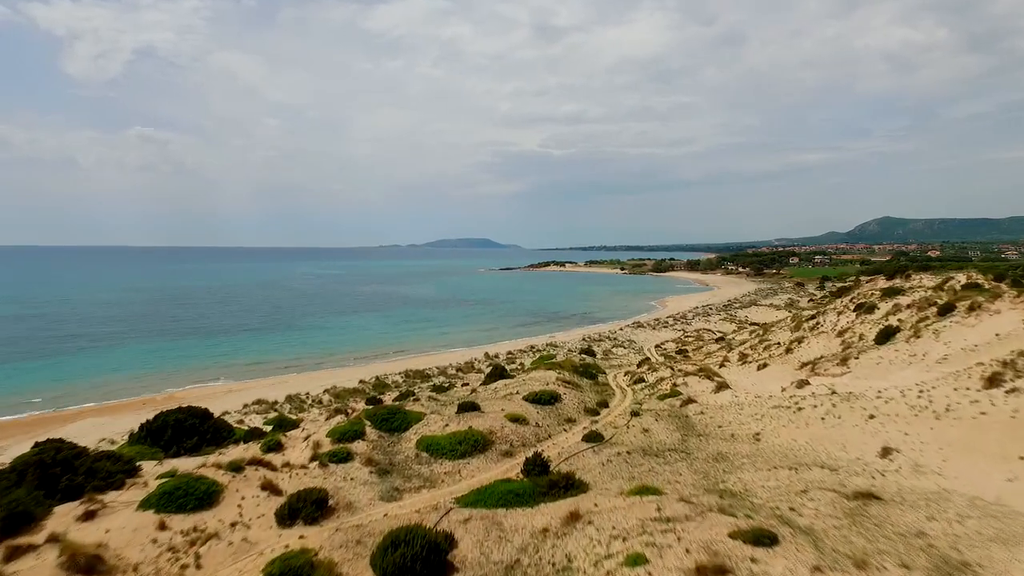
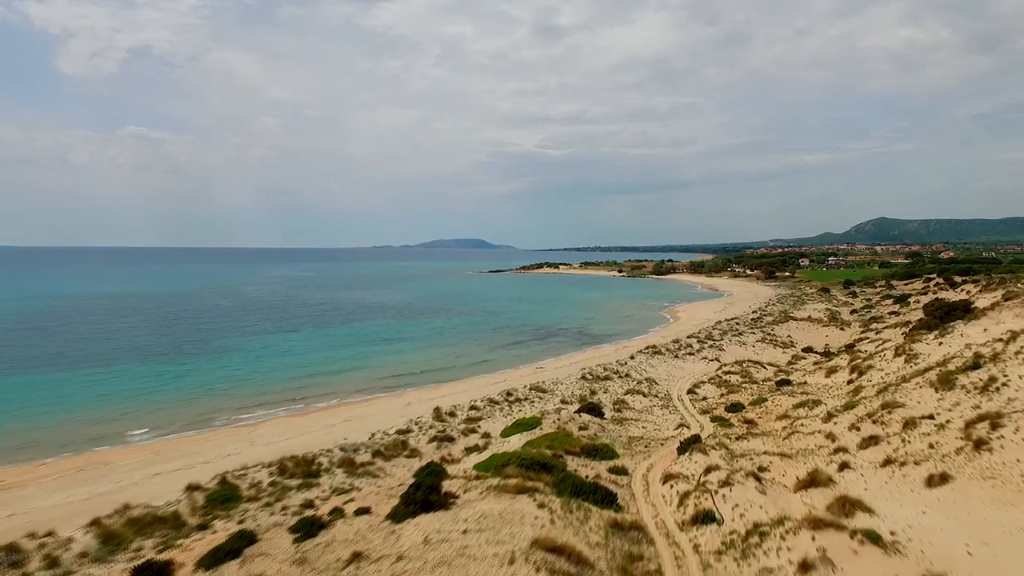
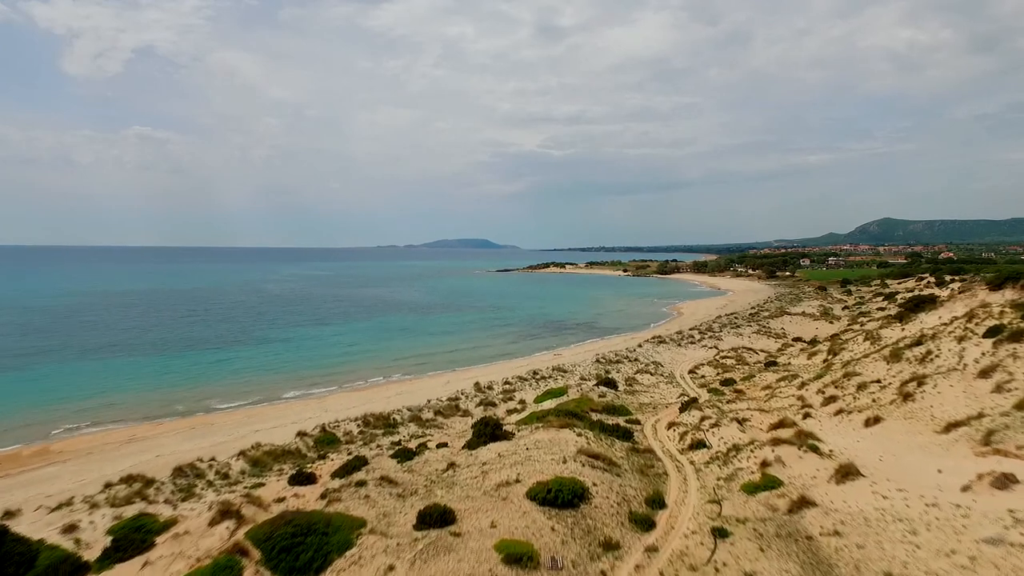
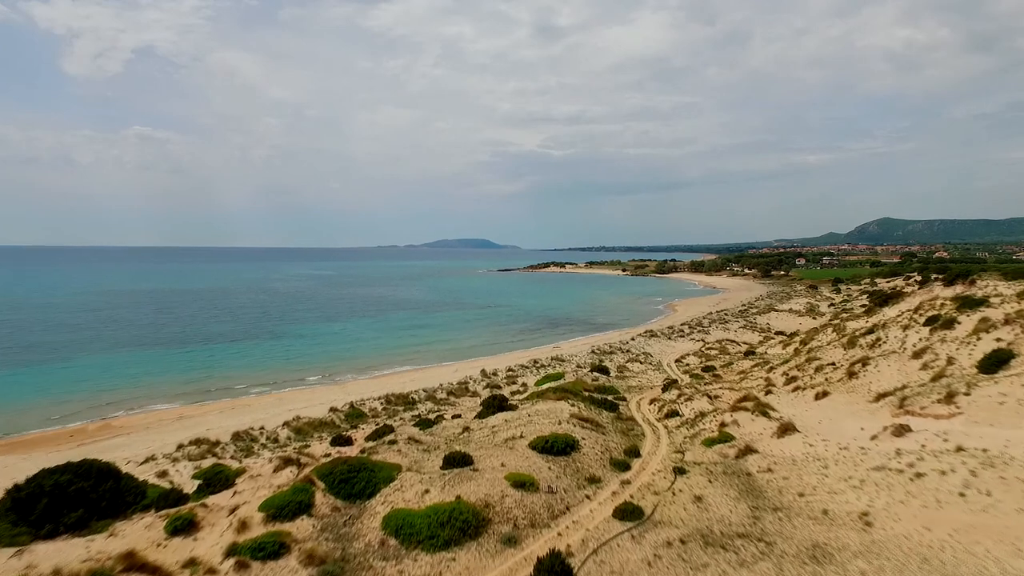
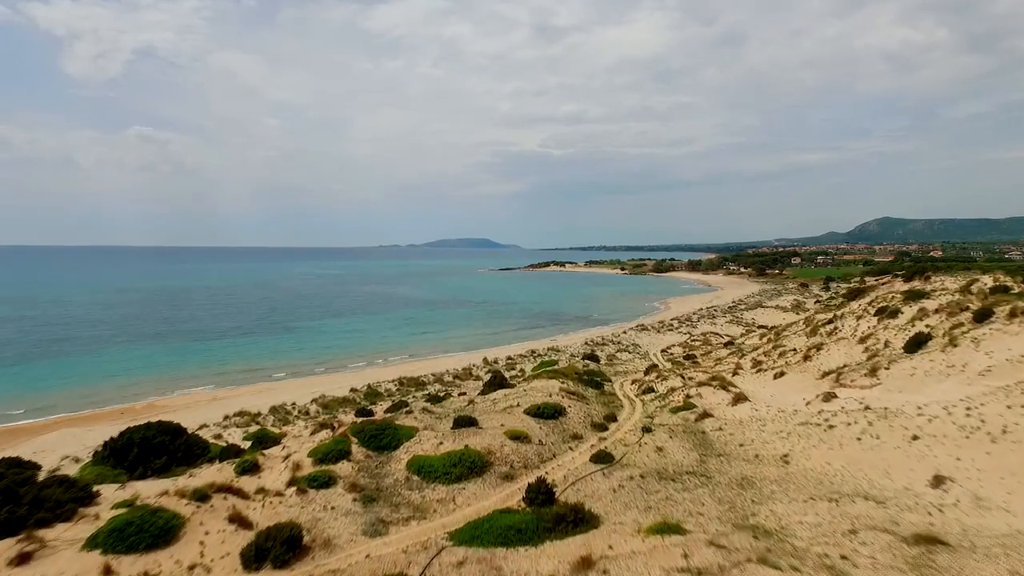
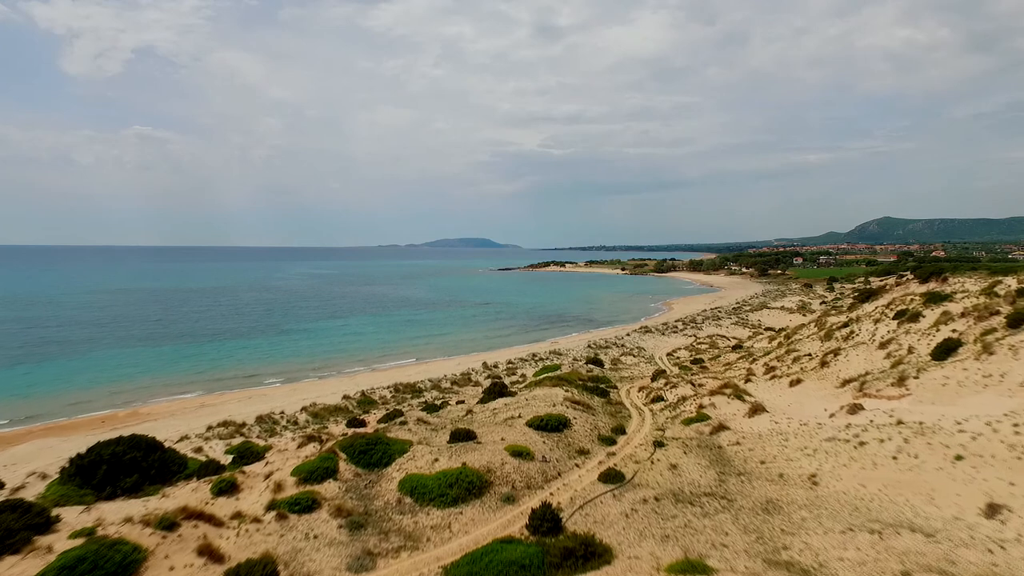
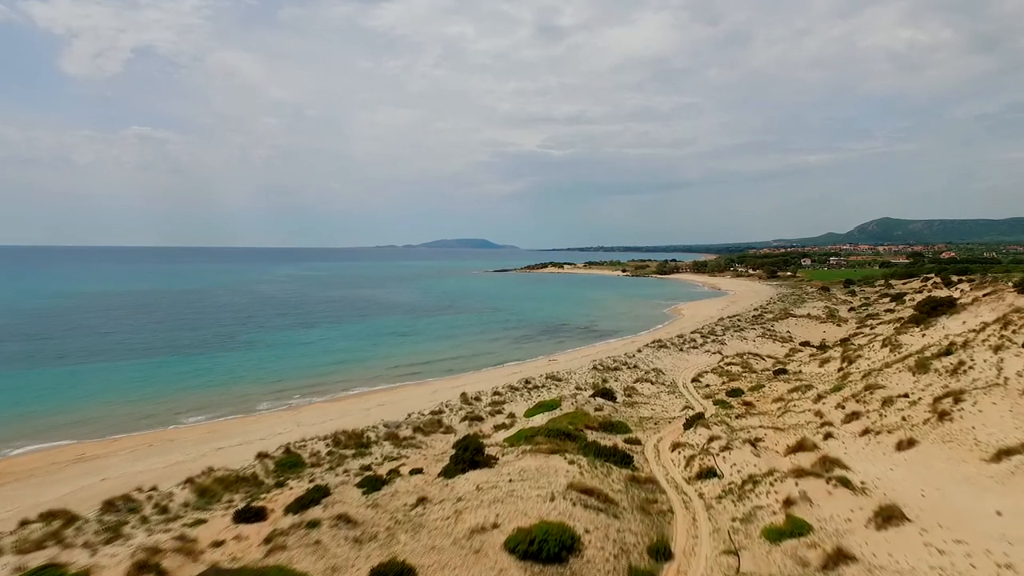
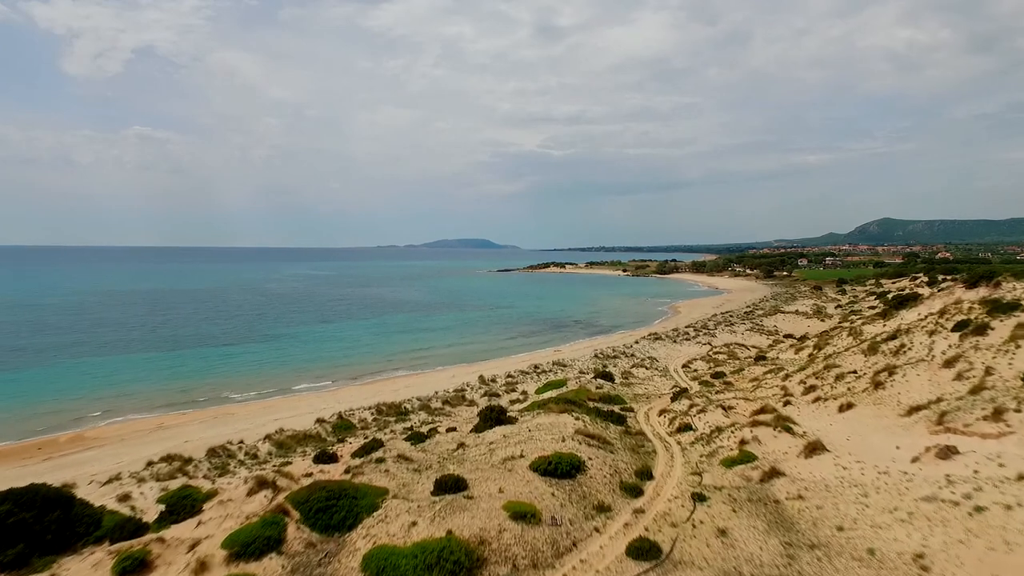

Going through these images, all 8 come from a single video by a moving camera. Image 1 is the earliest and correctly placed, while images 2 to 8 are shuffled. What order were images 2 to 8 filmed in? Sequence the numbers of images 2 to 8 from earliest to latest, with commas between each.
5, 6, 4, 8, 3, 7, 2
